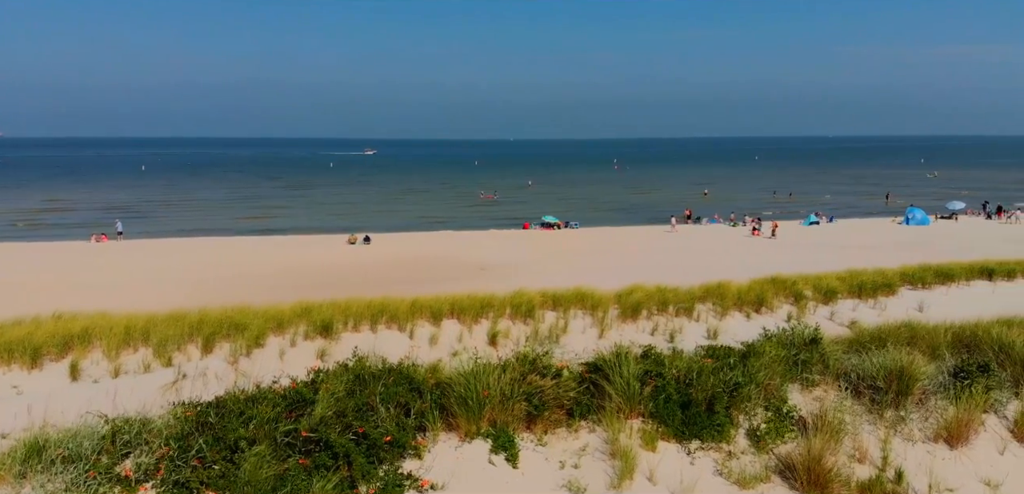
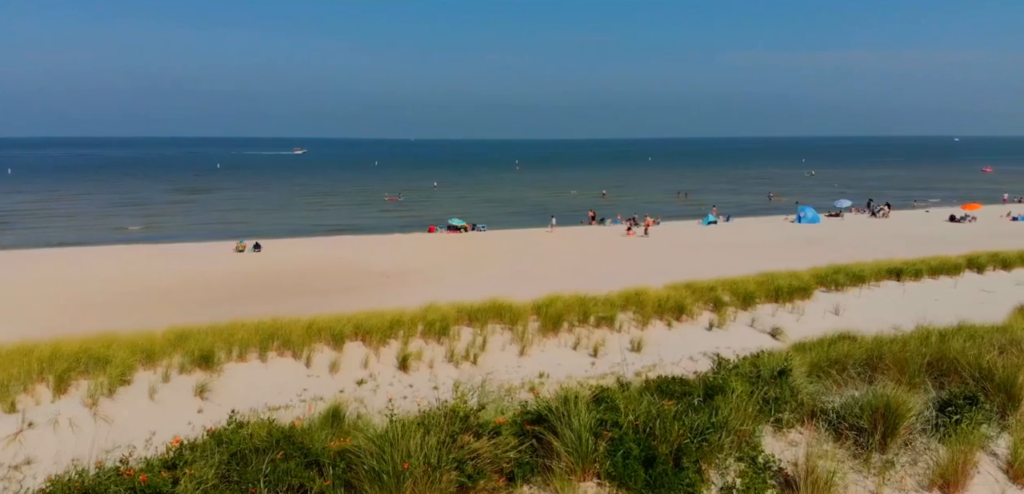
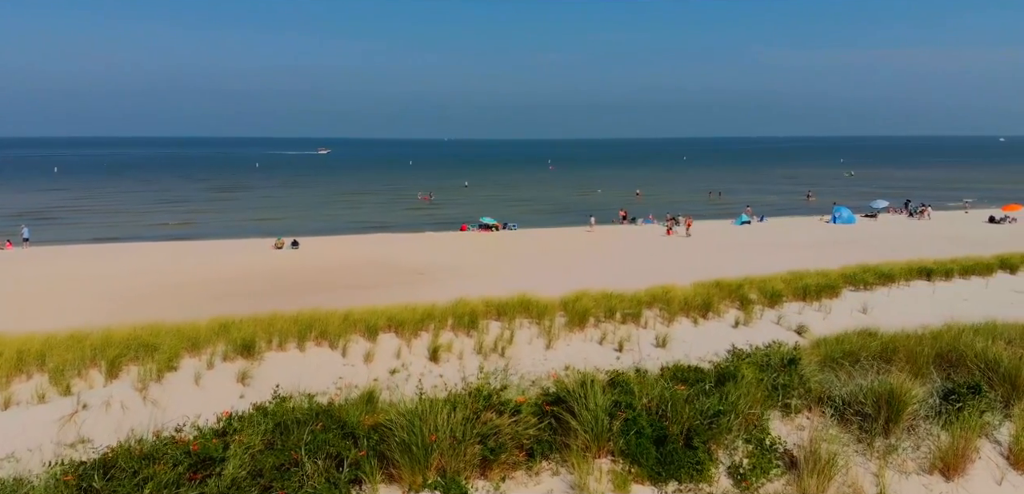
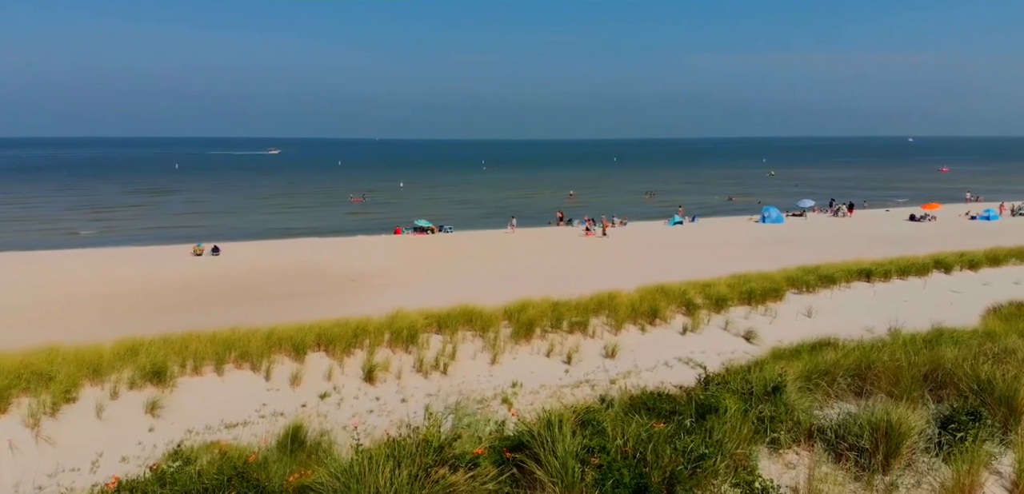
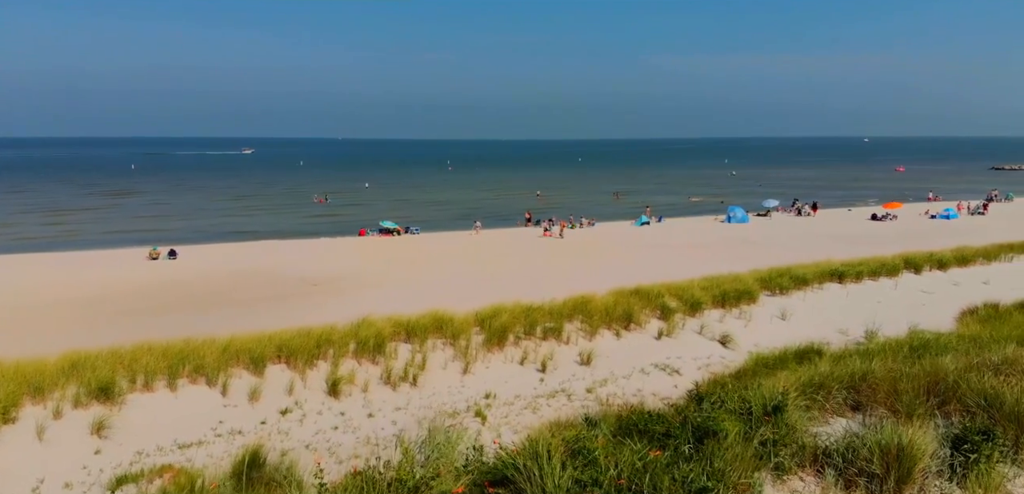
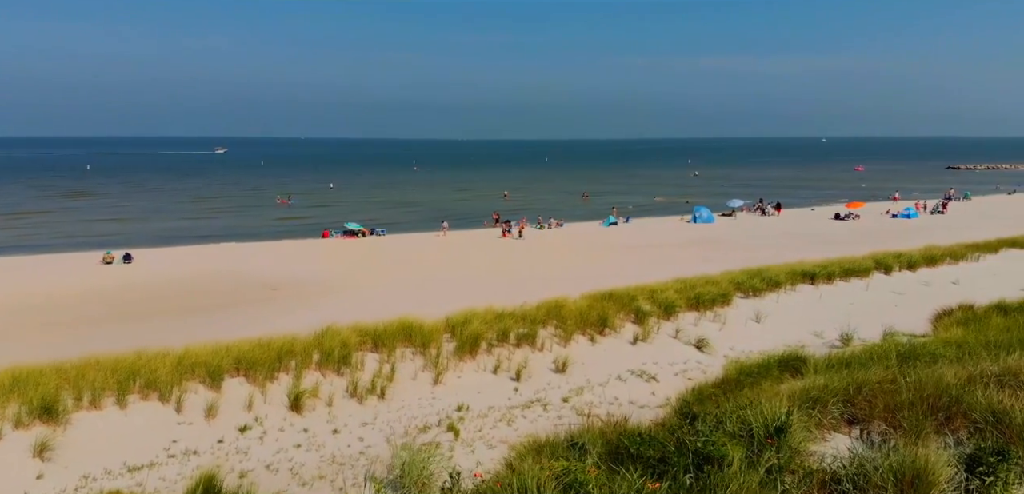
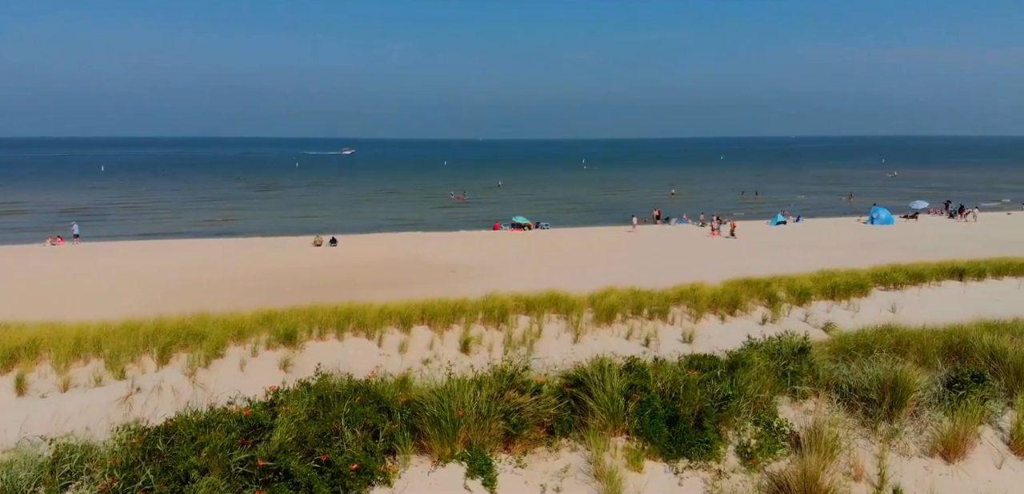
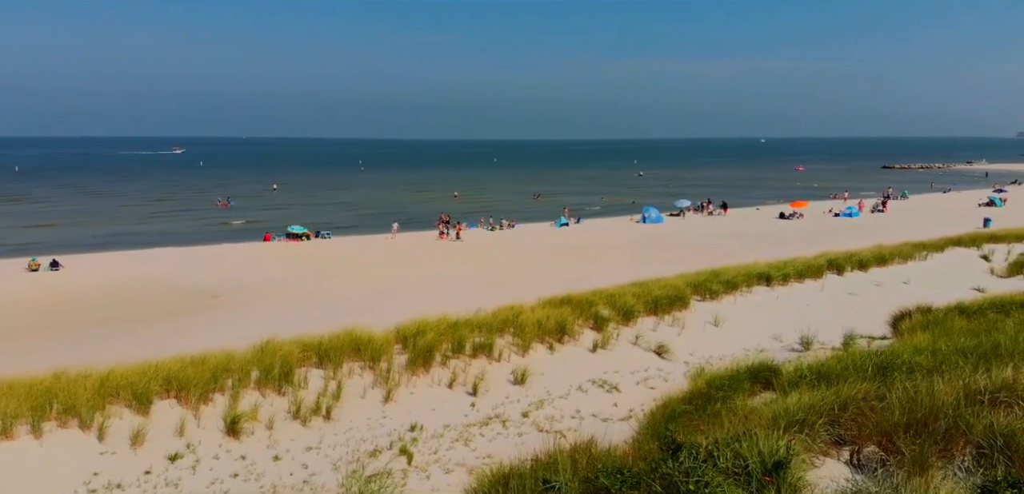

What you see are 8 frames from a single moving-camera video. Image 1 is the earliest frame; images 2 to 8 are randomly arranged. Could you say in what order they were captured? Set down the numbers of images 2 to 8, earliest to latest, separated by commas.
7, 3, 2, 4, 5, 6, 8
